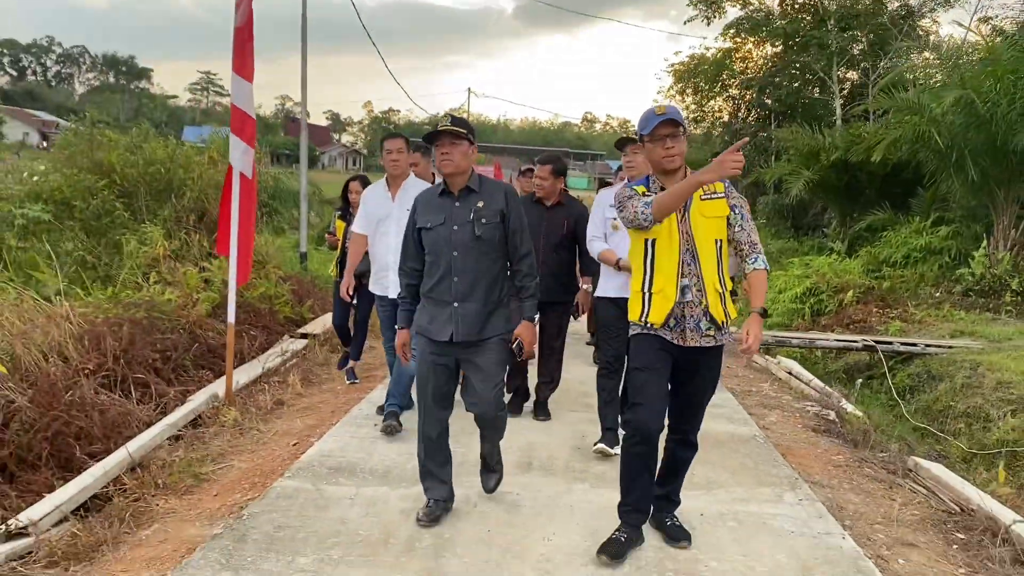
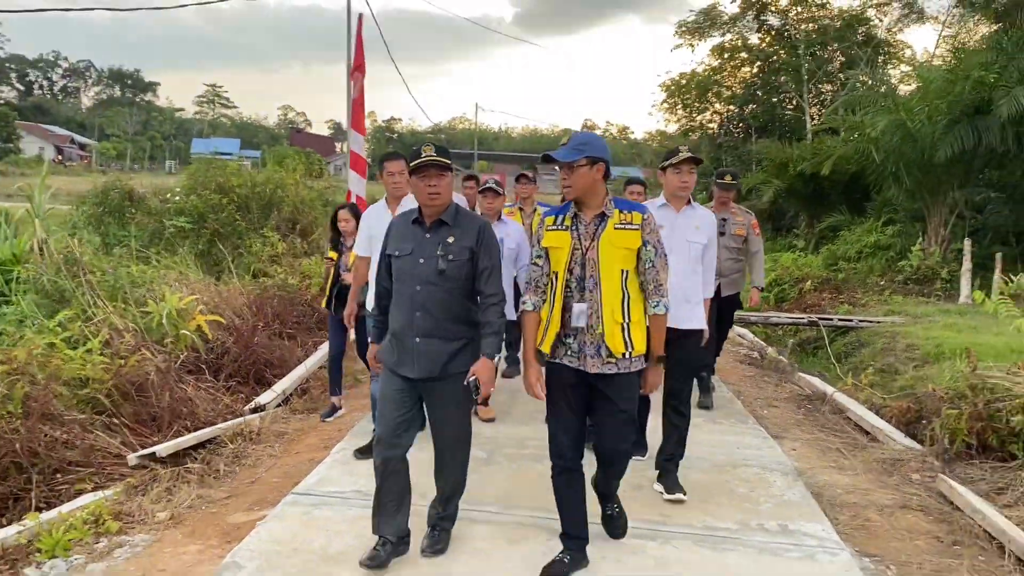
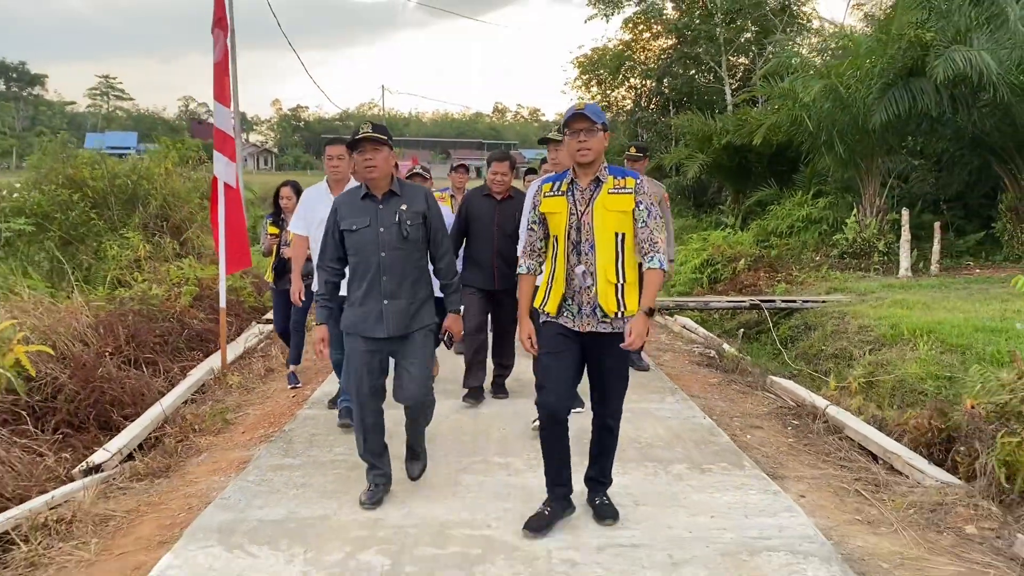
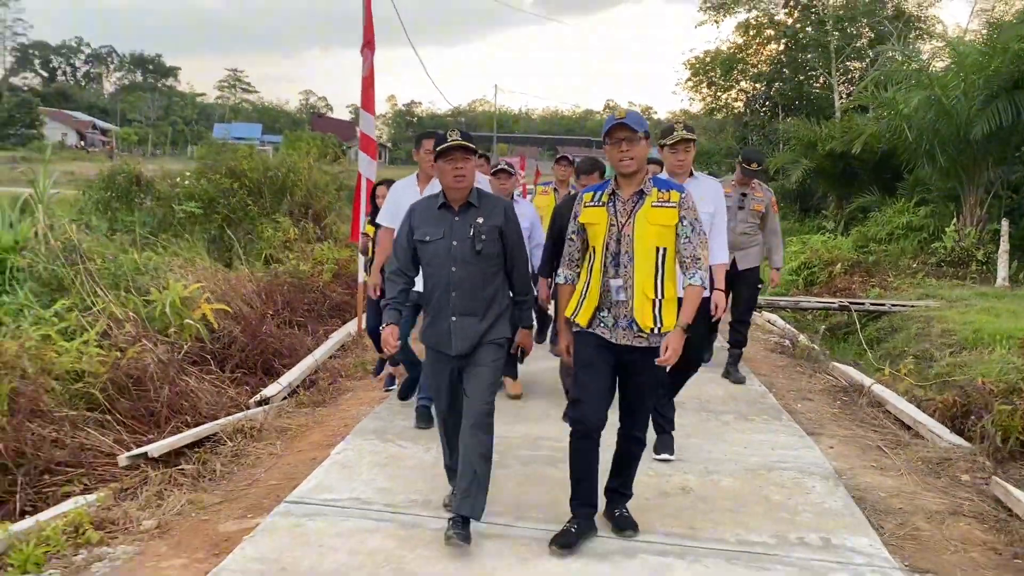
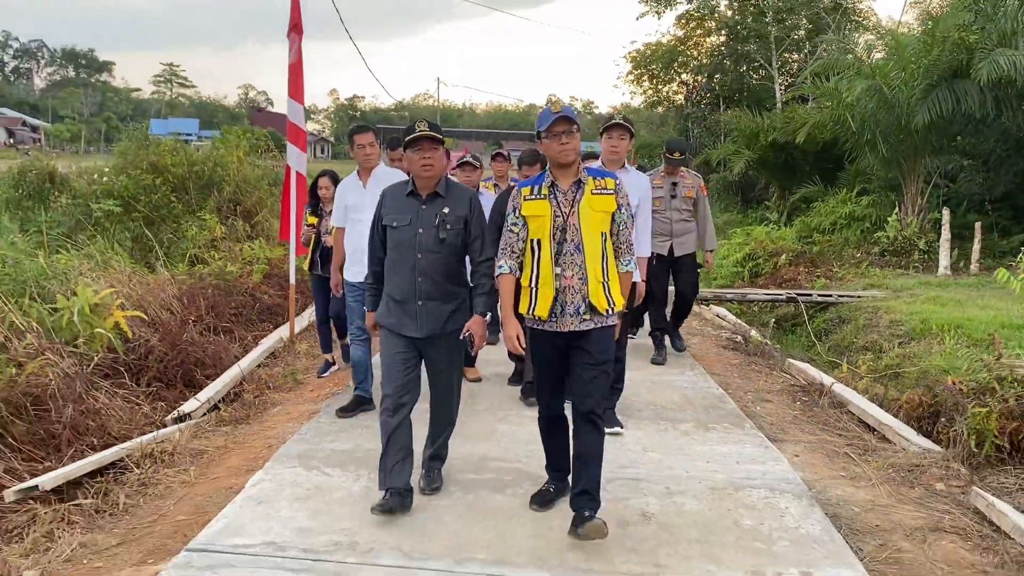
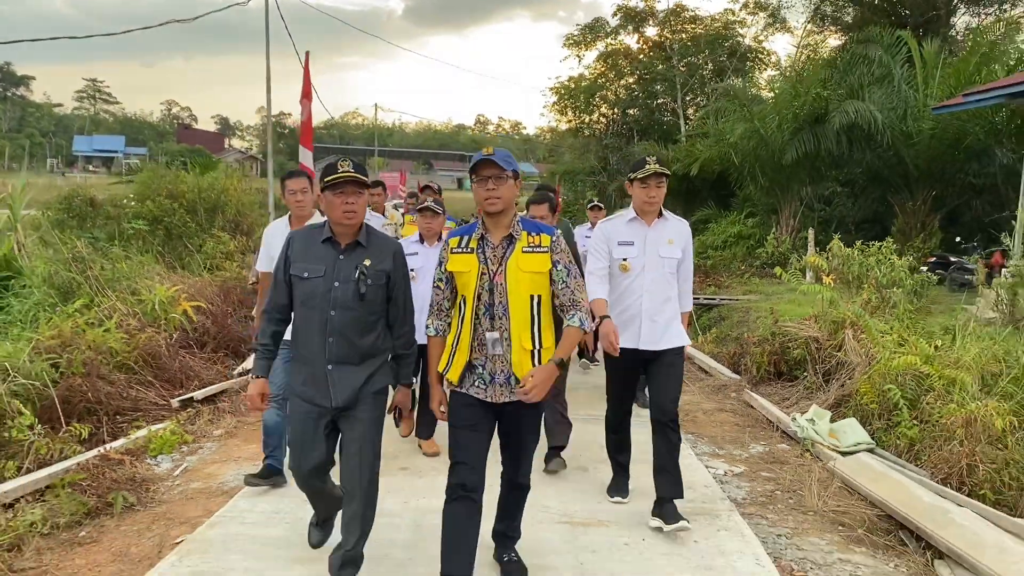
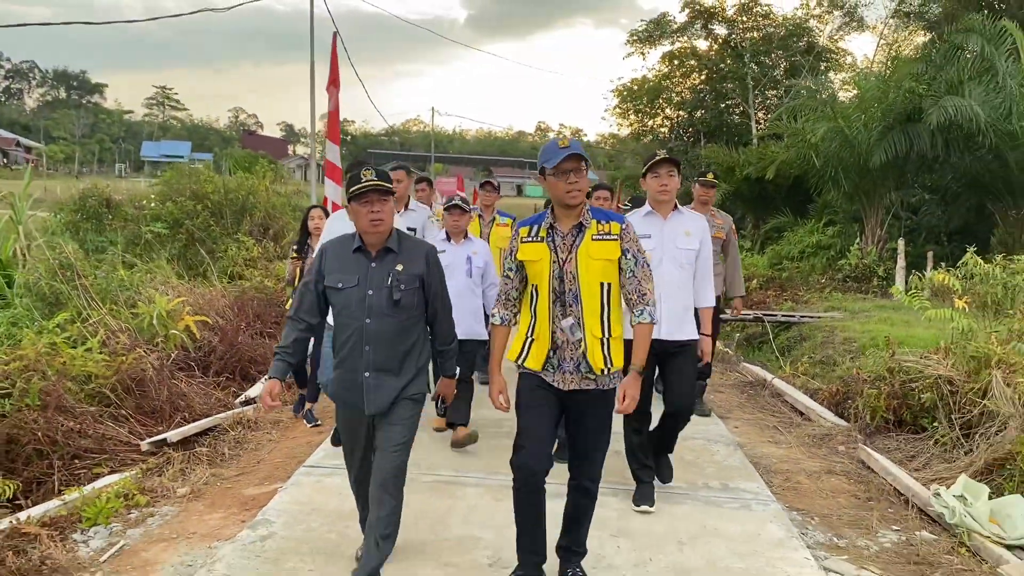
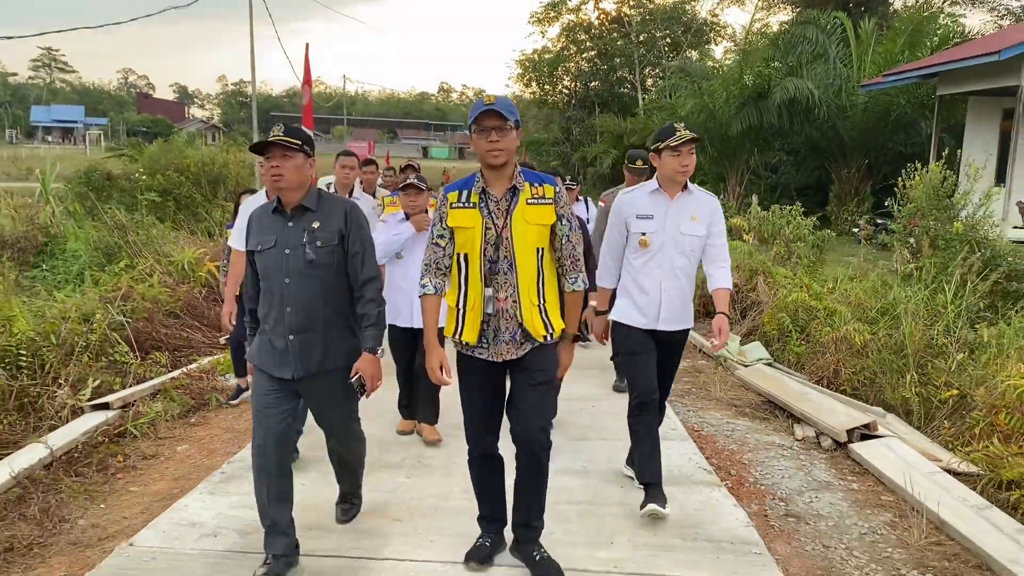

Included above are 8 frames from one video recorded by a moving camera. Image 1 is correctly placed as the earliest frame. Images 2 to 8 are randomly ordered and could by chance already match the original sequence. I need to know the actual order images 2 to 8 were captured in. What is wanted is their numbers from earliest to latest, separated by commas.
3, 5, 4, 2, 7, 6, 8
